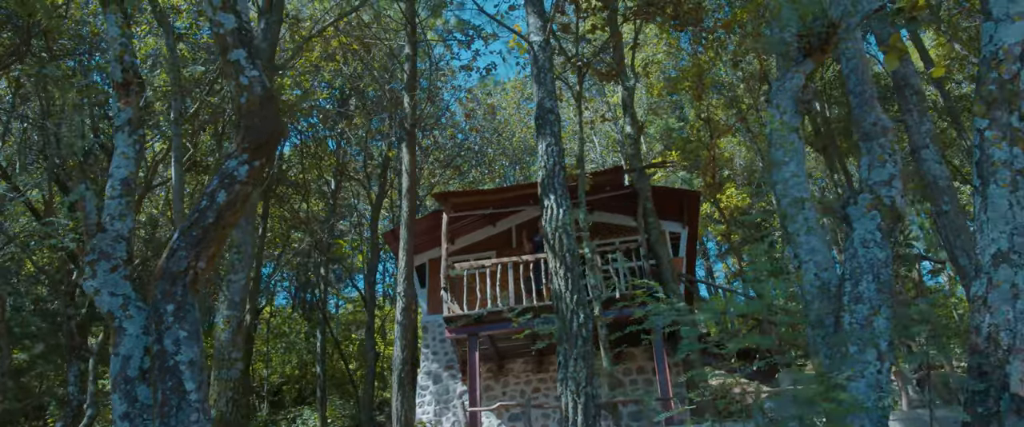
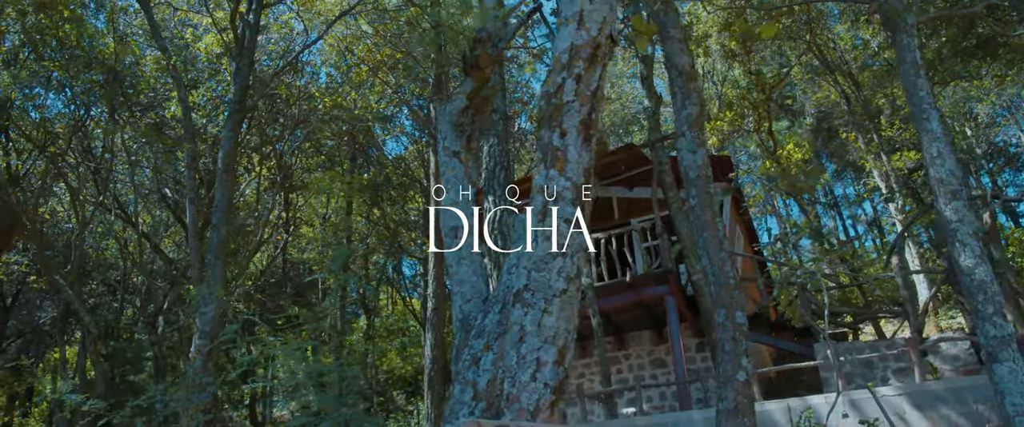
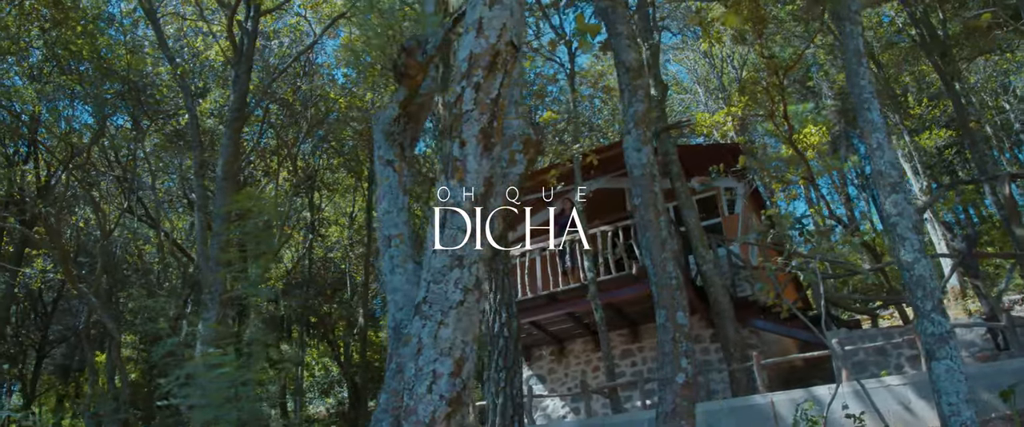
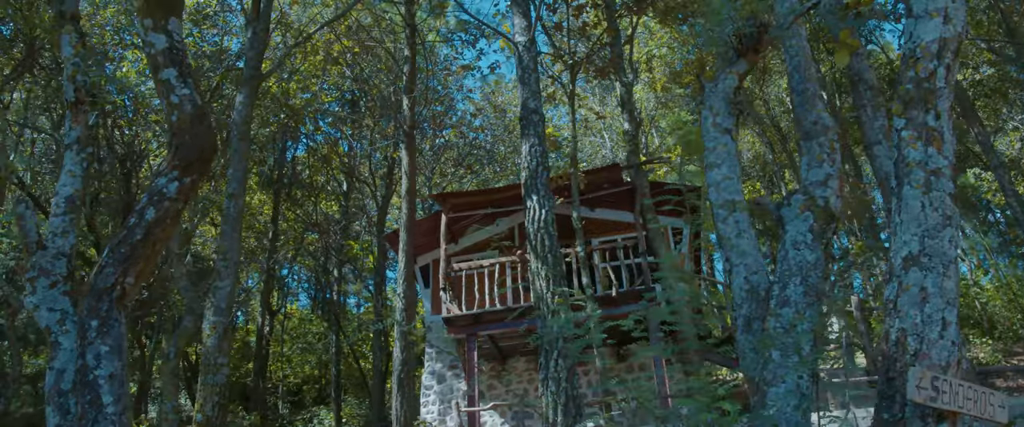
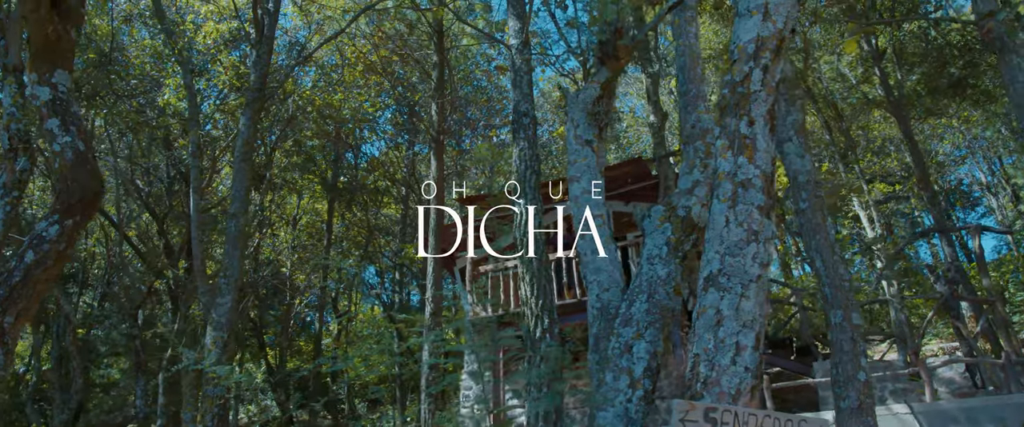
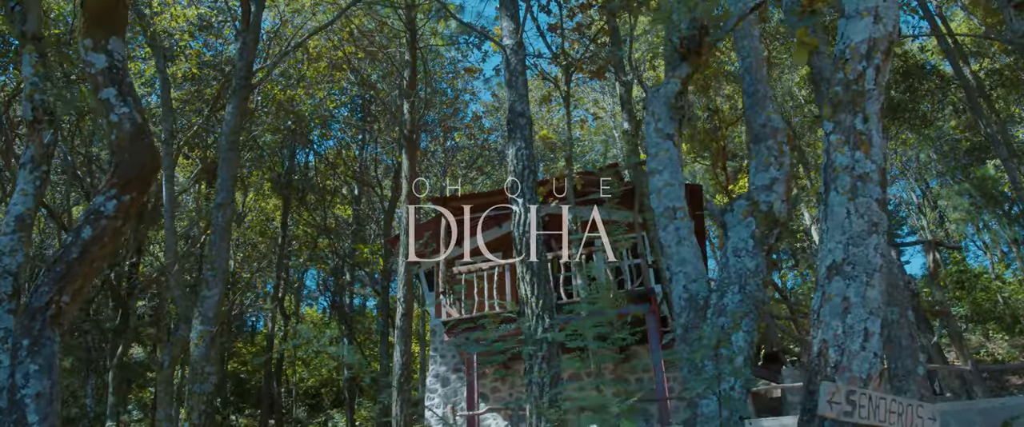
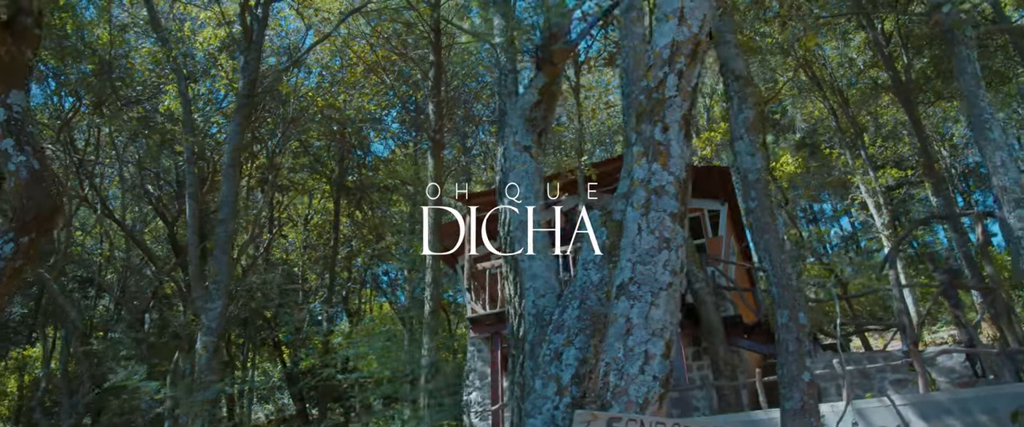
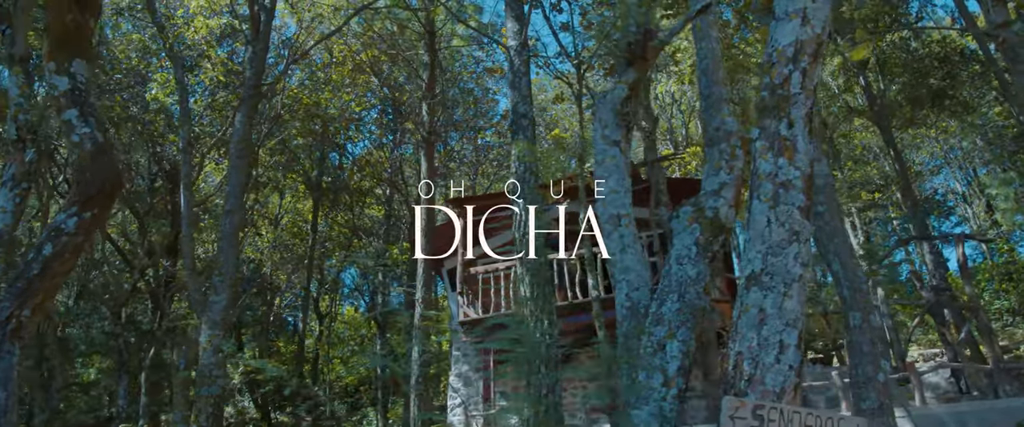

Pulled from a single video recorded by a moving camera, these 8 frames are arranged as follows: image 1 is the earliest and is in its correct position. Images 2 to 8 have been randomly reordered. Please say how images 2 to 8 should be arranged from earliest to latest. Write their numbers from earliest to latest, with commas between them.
4, 6, 8, 5, 7, 2, 3
